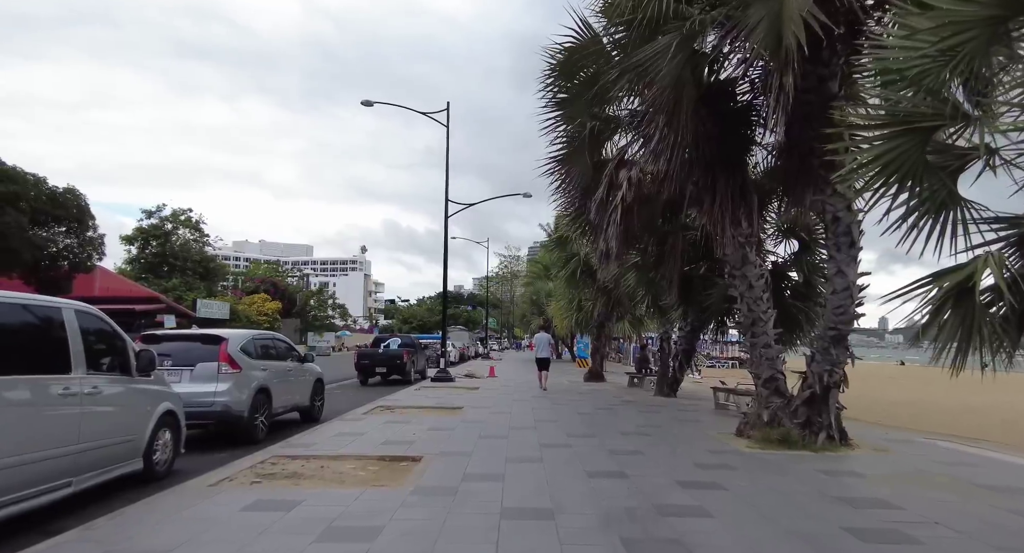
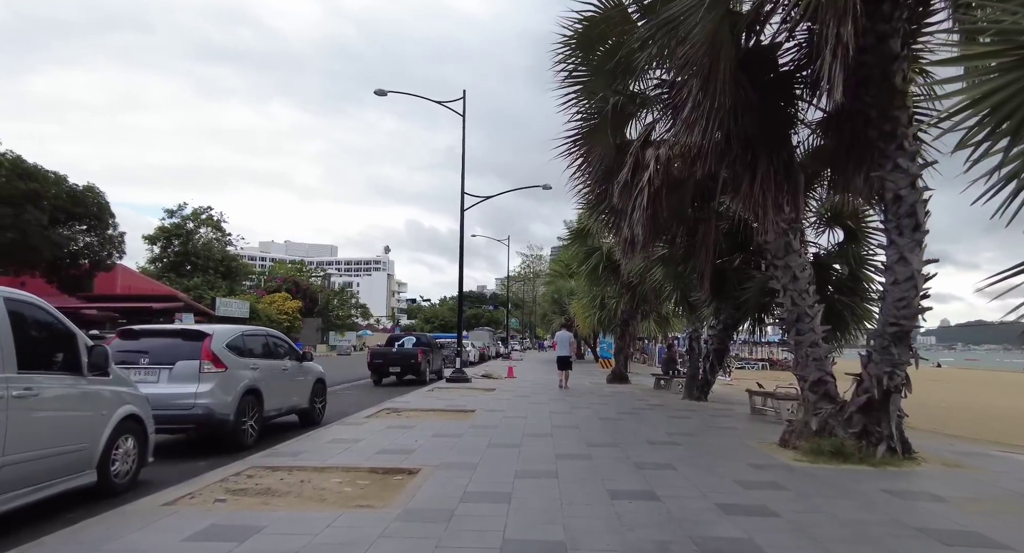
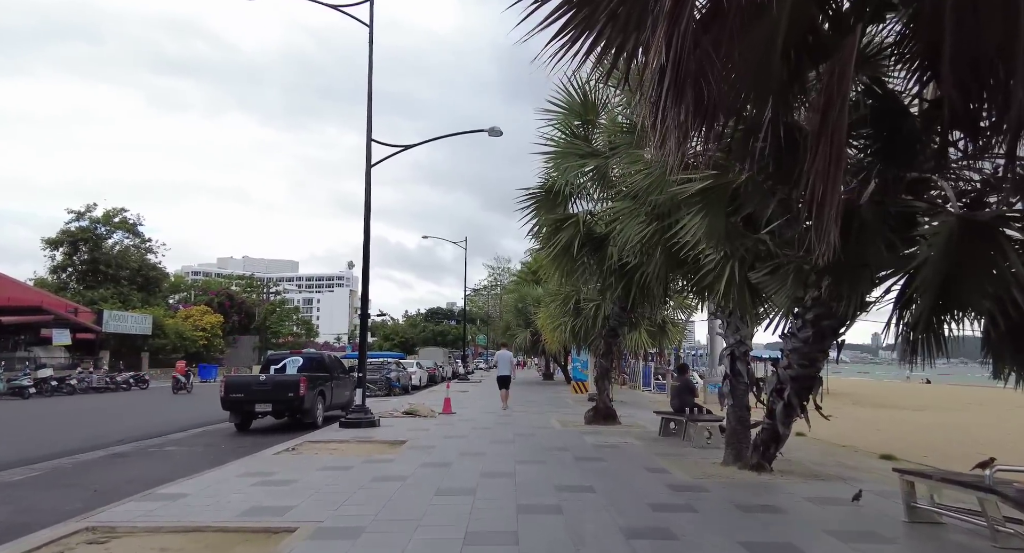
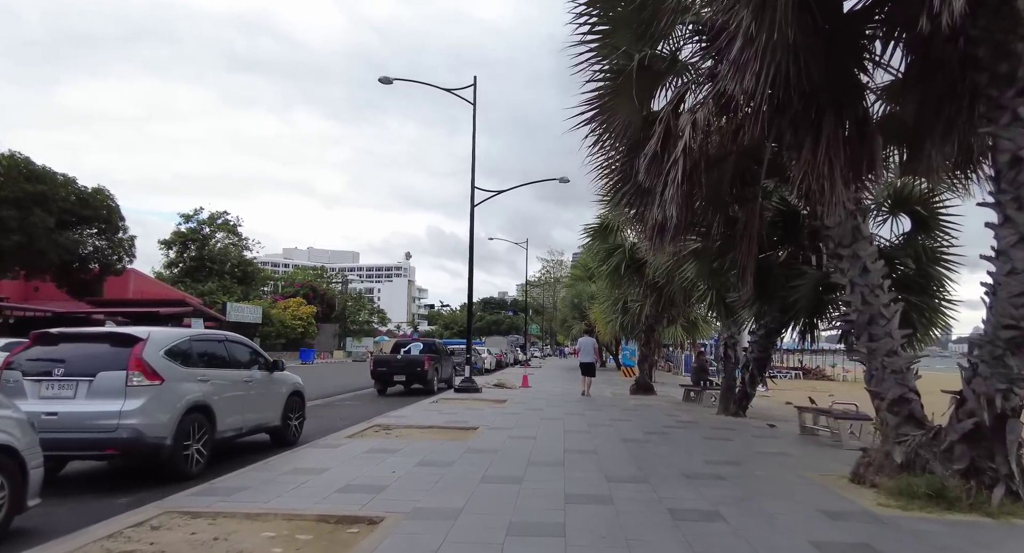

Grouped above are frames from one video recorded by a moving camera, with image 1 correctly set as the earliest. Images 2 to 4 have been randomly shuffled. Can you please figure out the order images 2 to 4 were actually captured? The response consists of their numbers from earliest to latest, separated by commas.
2, 4, 3
